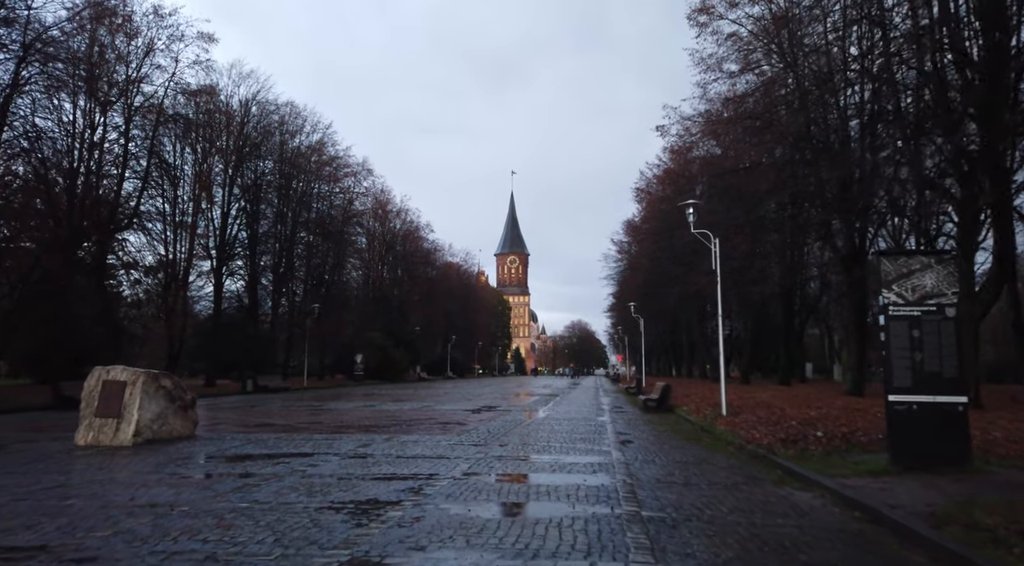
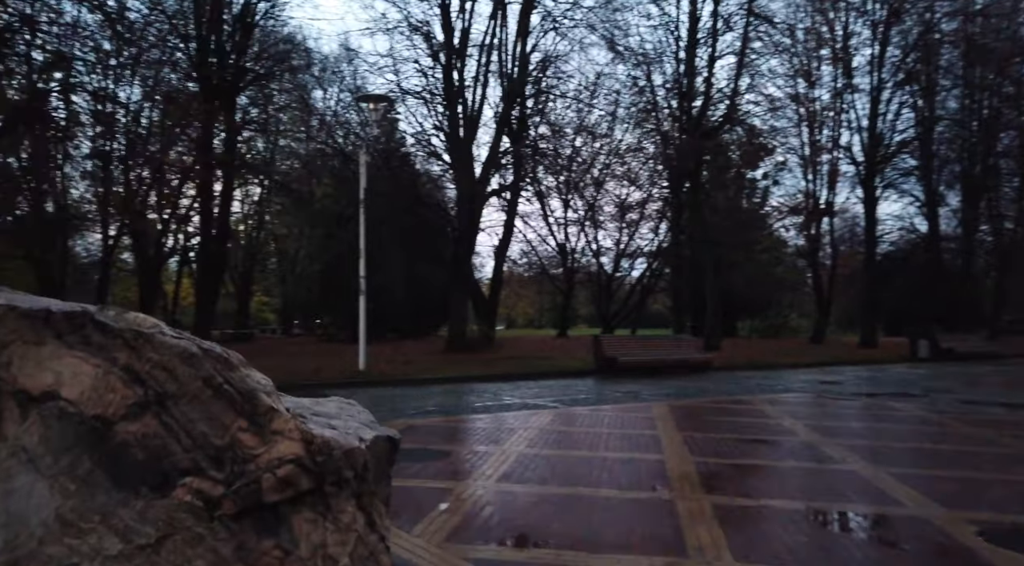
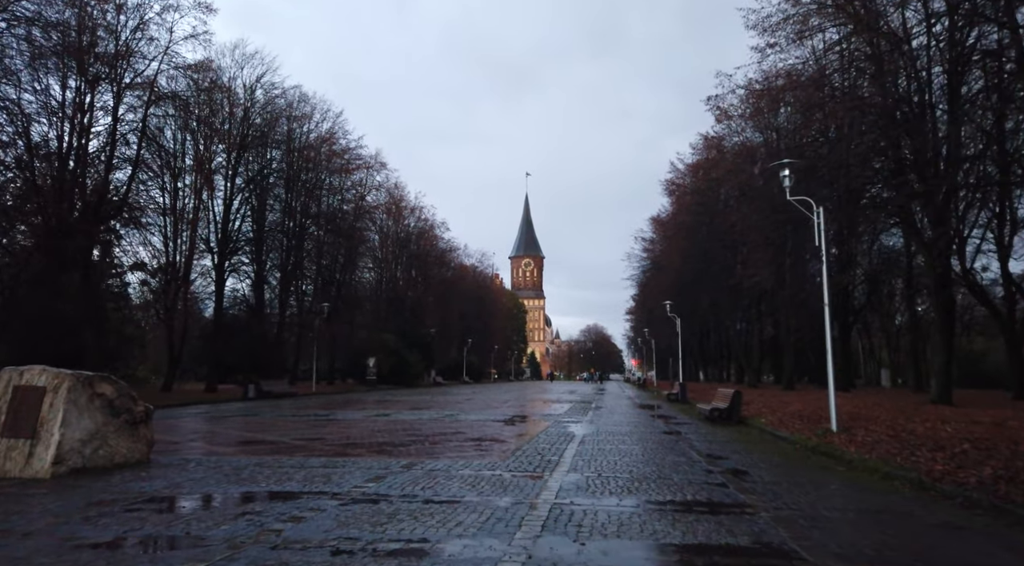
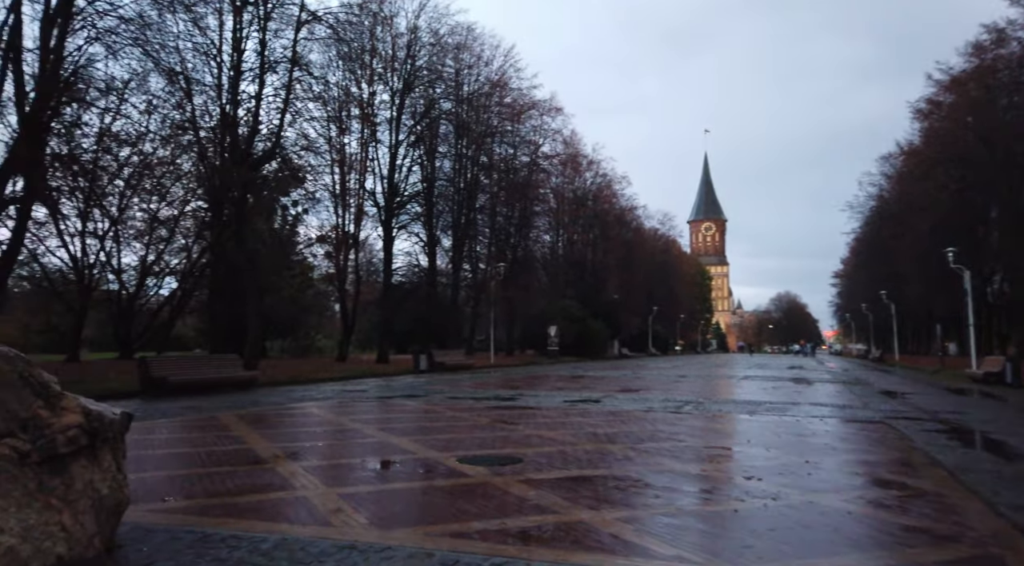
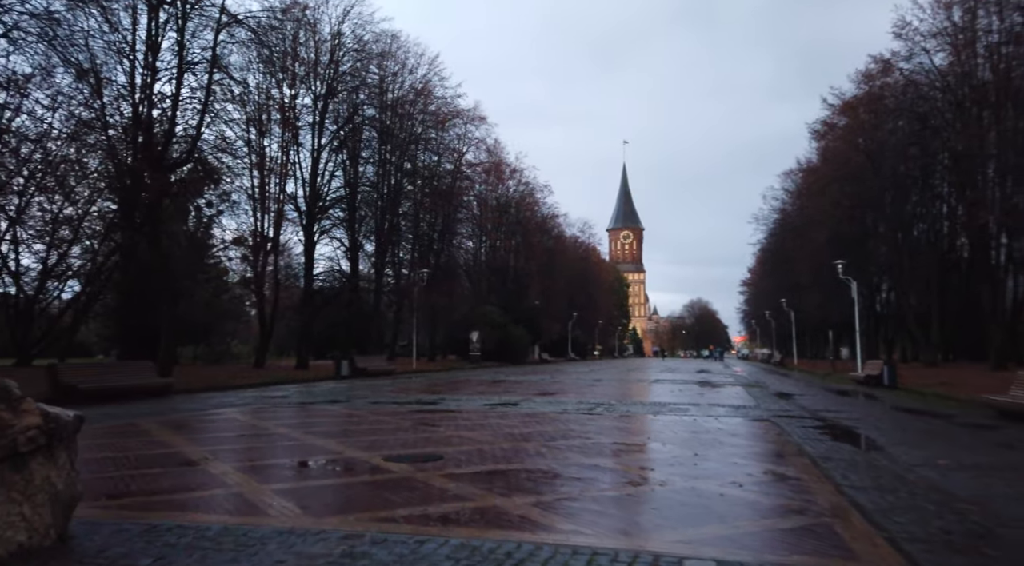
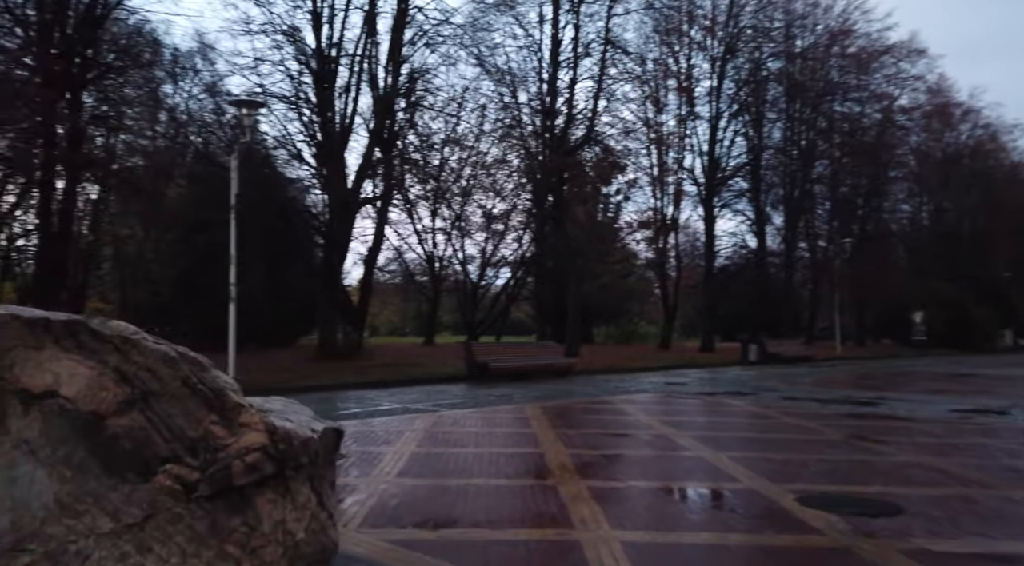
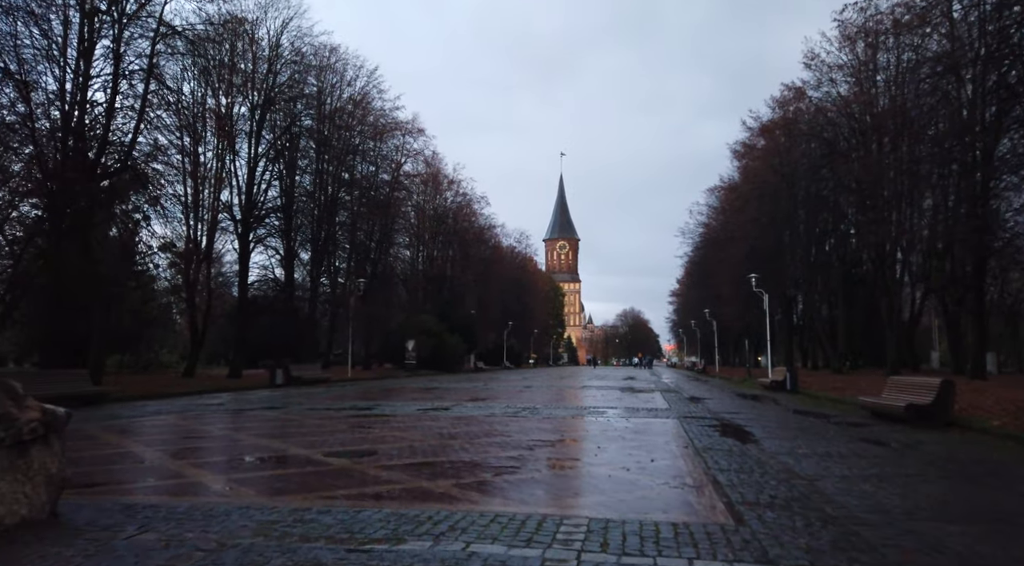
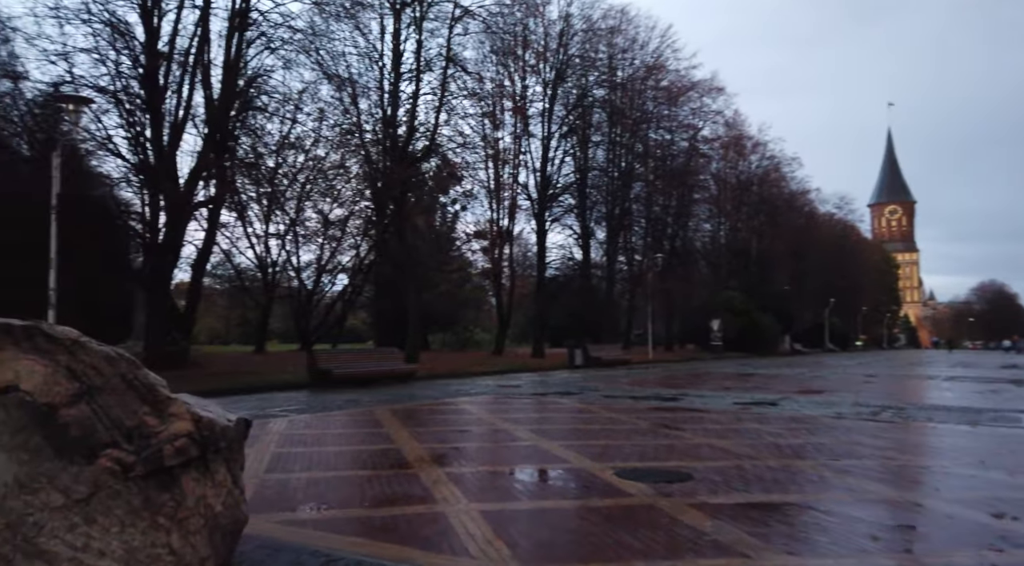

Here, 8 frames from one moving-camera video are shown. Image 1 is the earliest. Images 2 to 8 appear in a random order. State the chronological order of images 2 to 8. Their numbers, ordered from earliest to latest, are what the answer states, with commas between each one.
3, 7, 5, 4, 8, 6, 2
